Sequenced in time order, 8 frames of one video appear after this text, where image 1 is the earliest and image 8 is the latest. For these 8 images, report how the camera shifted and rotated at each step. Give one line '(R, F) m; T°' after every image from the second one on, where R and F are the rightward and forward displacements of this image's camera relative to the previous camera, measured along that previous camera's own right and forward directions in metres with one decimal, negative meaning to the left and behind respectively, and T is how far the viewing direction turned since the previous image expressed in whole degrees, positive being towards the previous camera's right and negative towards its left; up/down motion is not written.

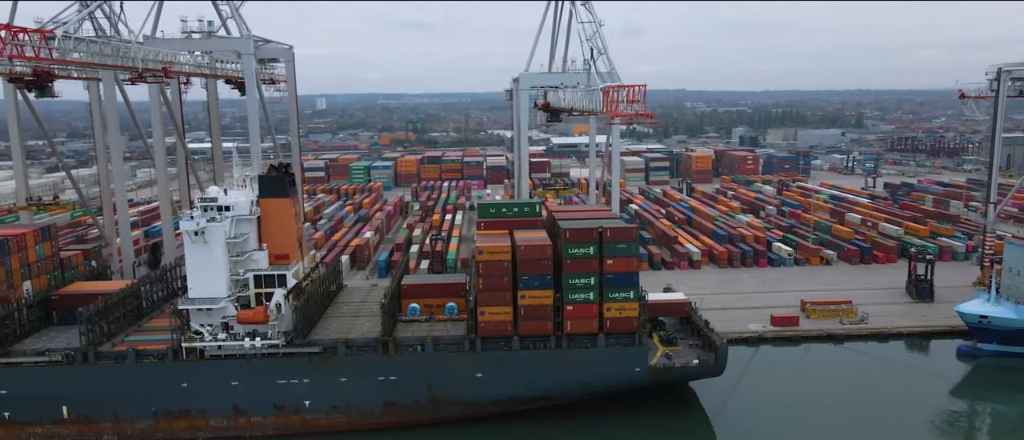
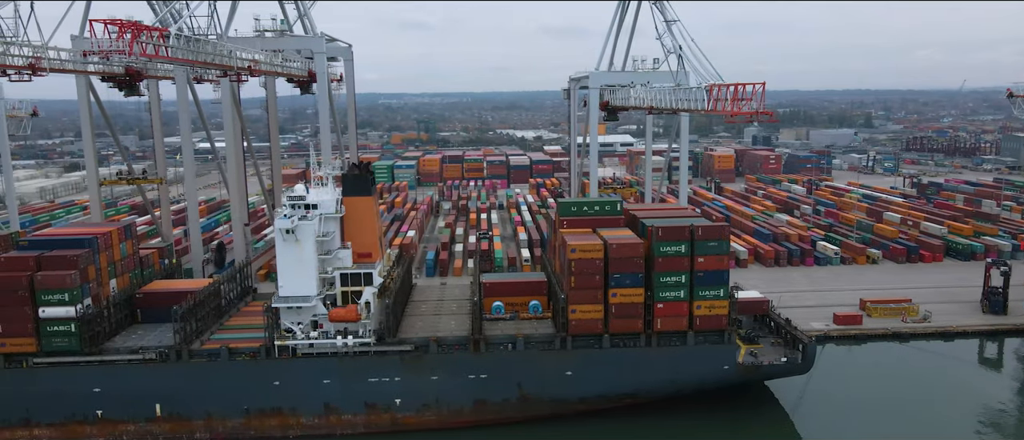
(-1.9, 0.0) m; 0°
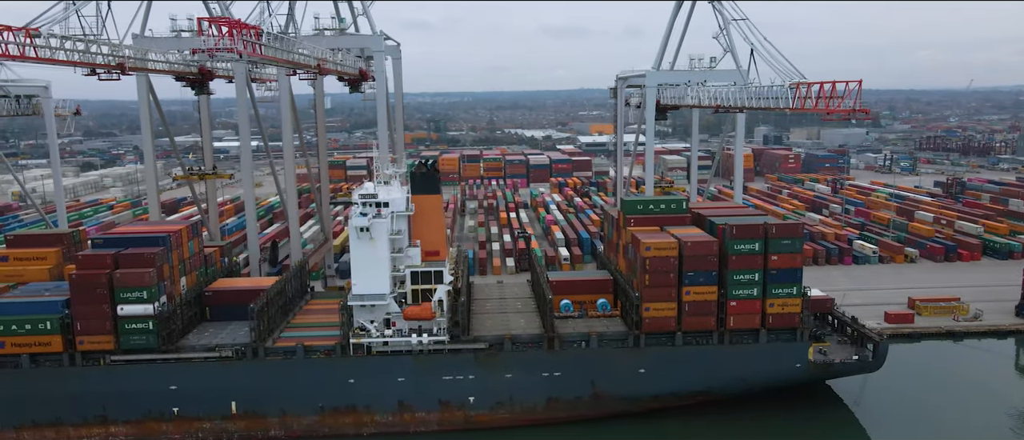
(-1.5, 0.0) m; 0°
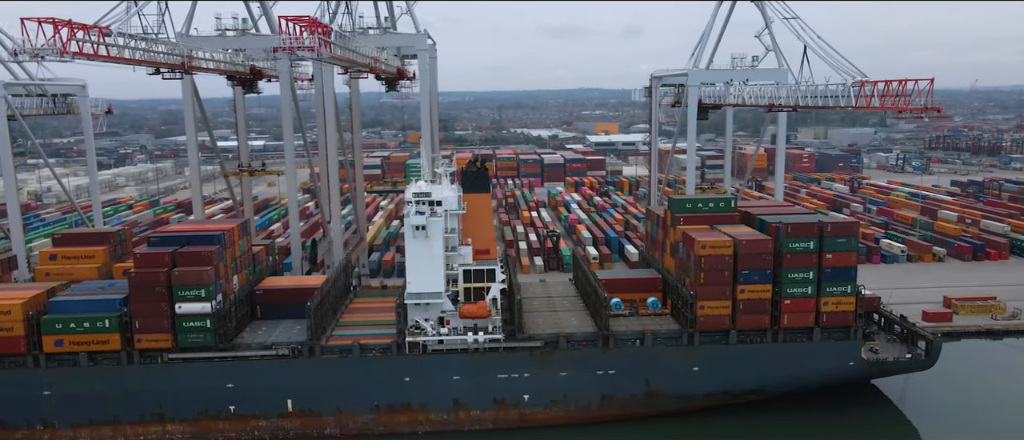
(-1.1, 0.0) m; 0°
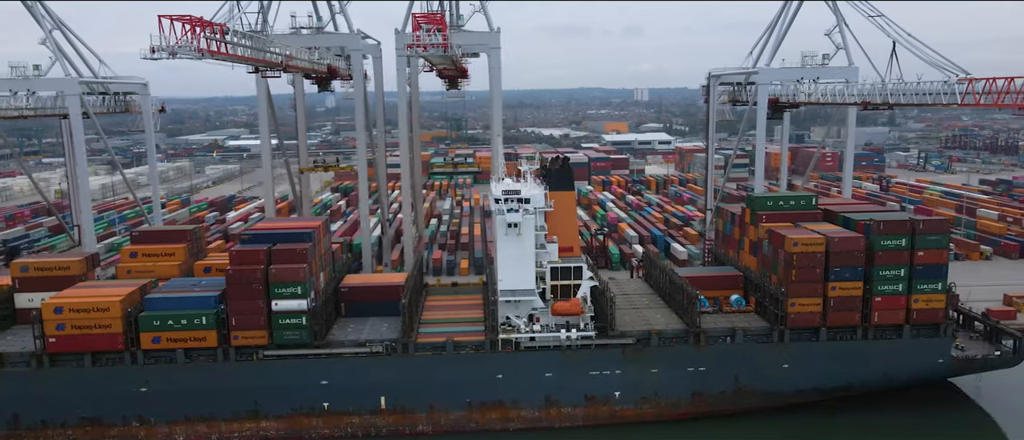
(-1.9, 0.0) m; 0°
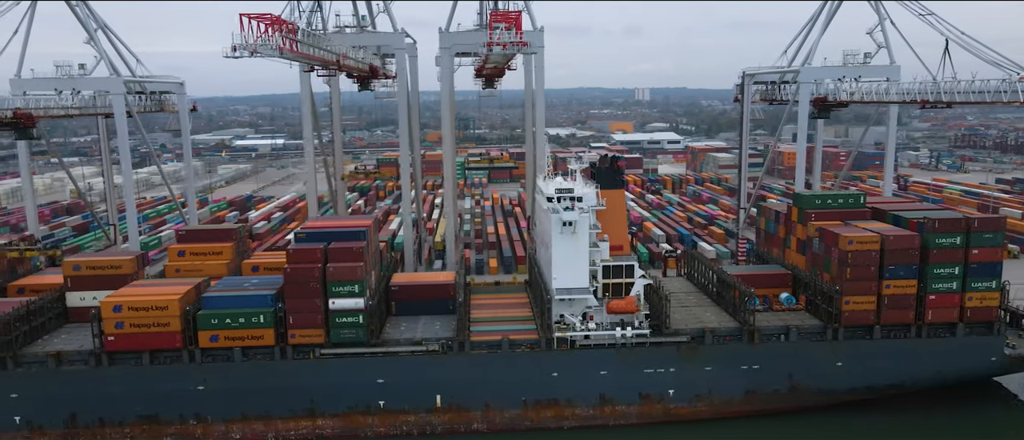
(-1.1, 0.0) m; 0°
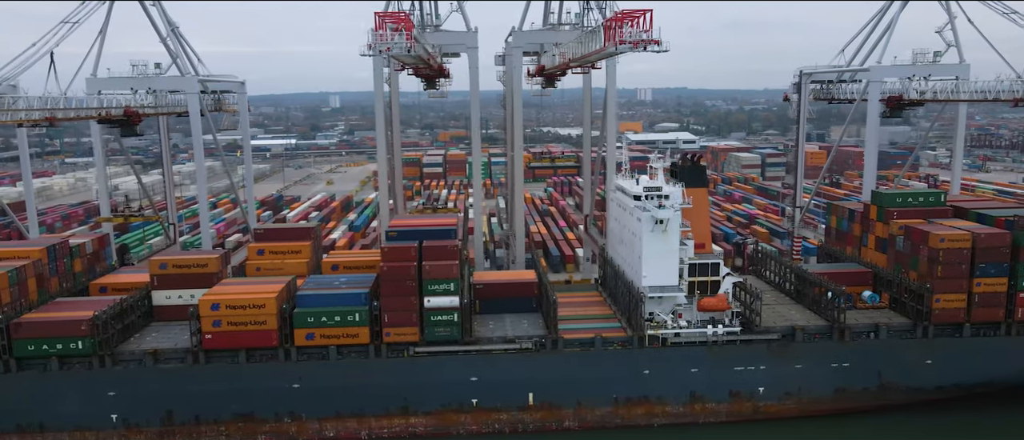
(-1.9, 0.0) m; 0°
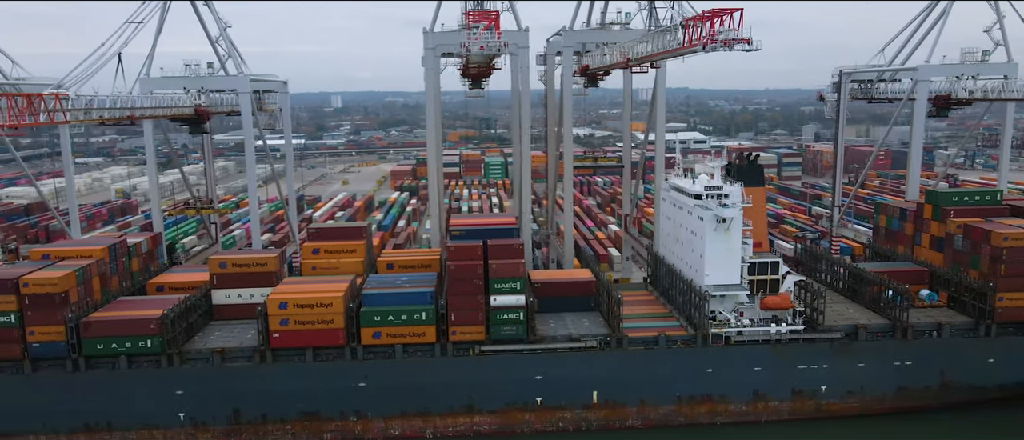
(-1.3, 0.0) m; 0°
